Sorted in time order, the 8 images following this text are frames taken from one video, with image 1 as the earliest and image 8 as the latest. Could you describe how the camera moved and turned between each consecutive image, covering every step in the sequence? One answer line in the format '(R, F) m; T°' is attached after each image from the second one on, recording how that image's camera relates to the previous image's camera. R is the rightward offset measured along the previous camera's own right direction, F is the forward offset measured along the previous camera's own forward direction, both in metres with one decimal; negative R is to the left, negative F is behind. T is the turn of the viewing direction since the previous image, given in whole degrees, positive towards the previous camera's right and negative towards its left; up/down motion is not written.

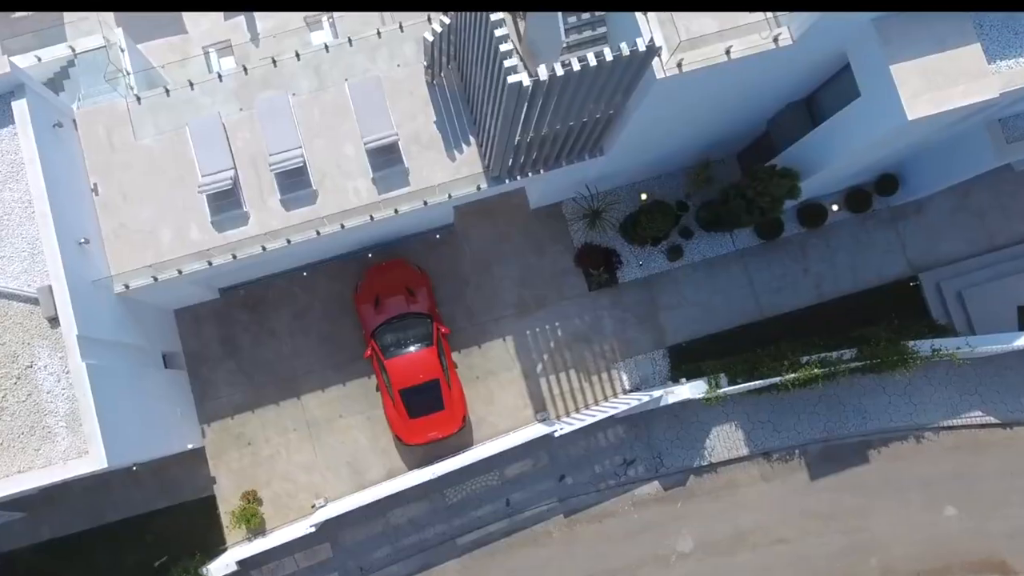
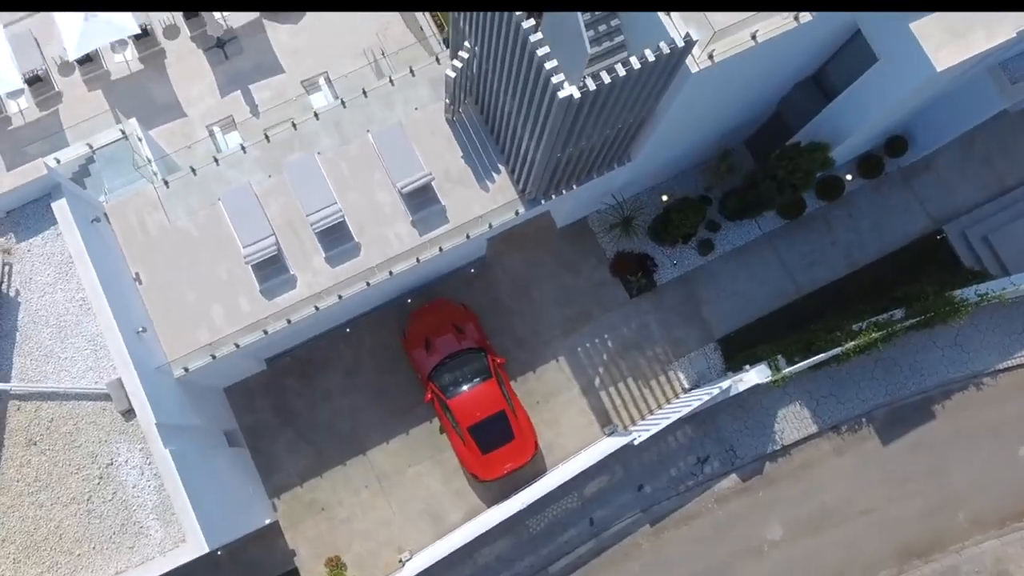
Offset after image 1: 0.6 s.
(-1.3, 0.0) m; +2°
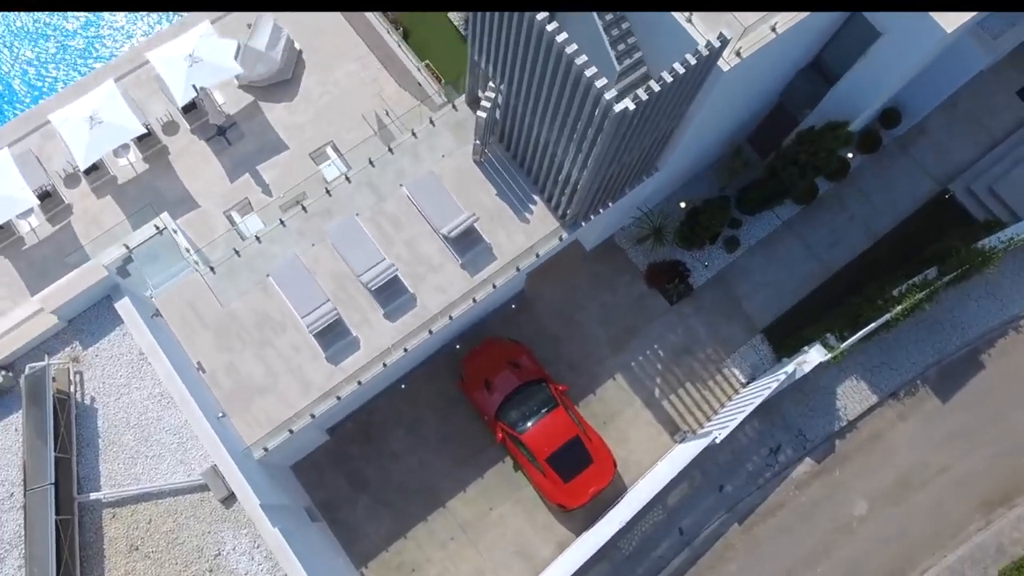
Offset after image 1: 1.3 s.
(-1.6, -0.1) m; +3°
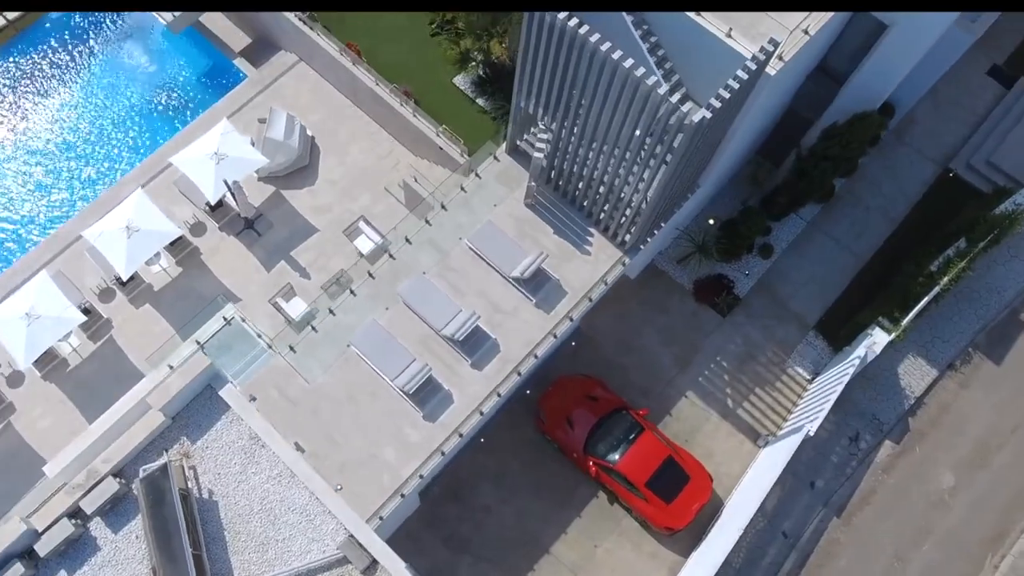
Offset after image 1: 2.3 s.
(-2.1, -0.1) m; +4°
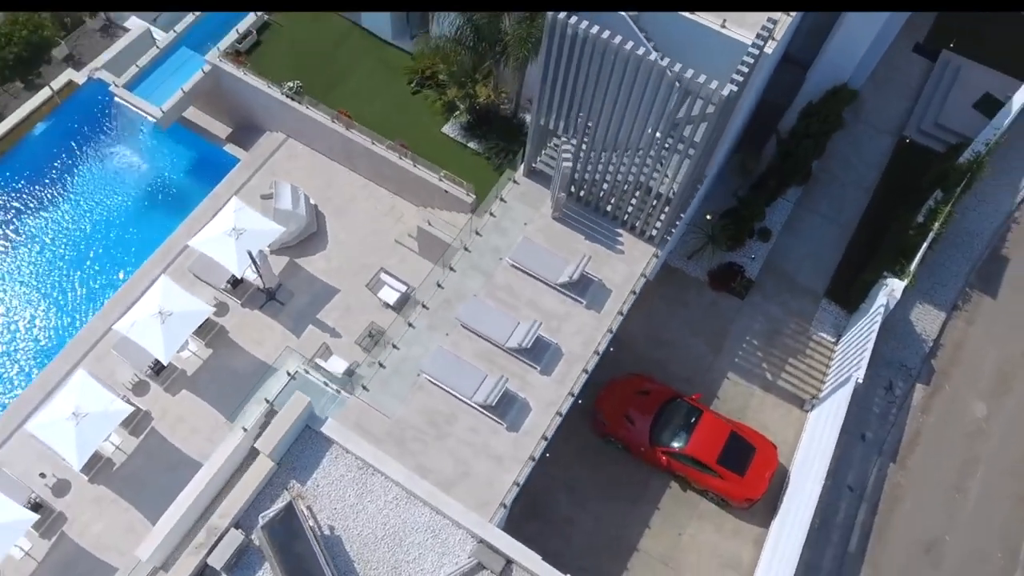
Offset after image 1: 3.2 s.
(-2.2, -0.5) m; +5°
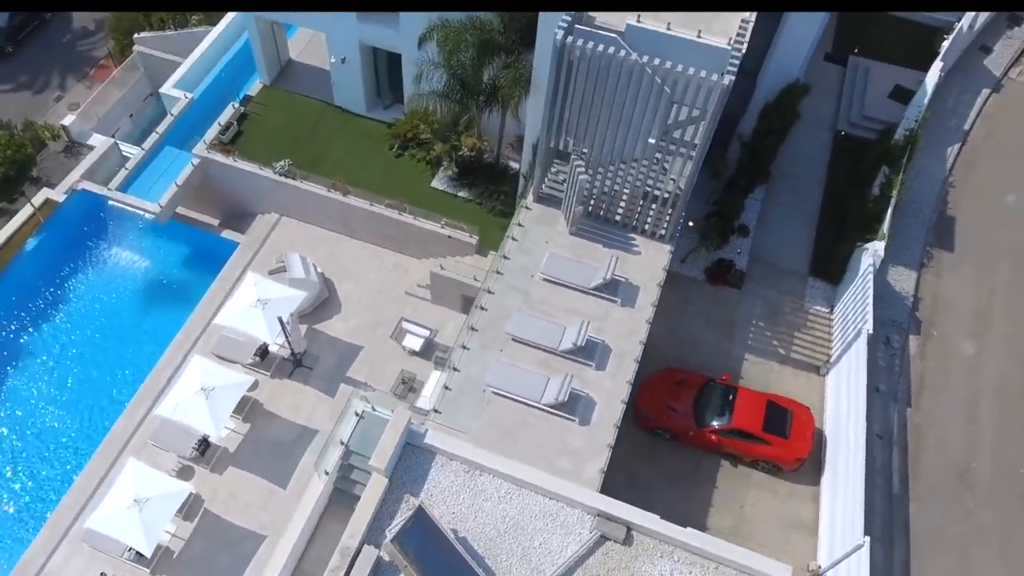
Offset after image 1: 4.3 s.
(-2.4, -0.7) m; +7°
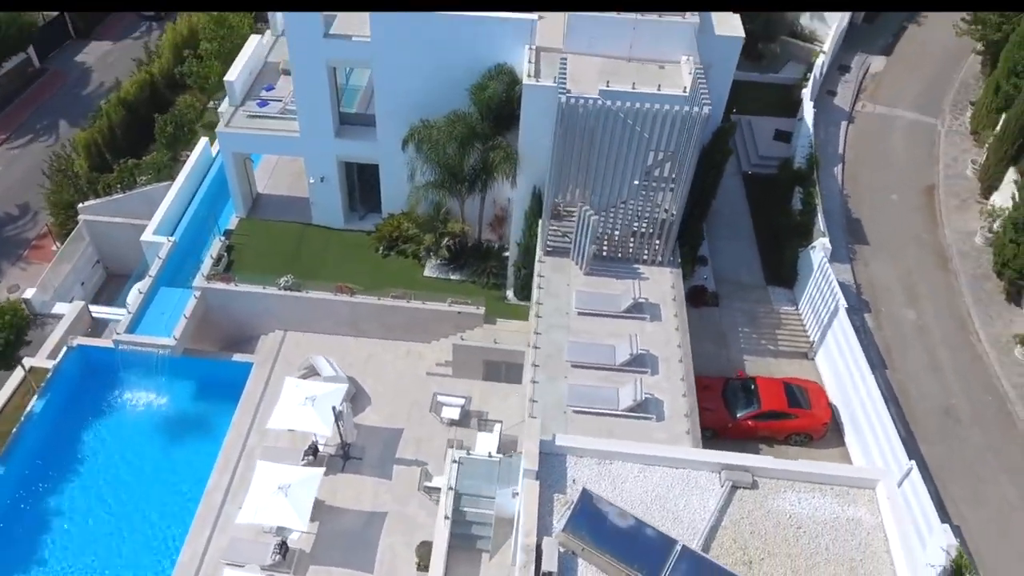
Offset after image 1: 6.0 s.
(-4.0, -1.2) m; +11°
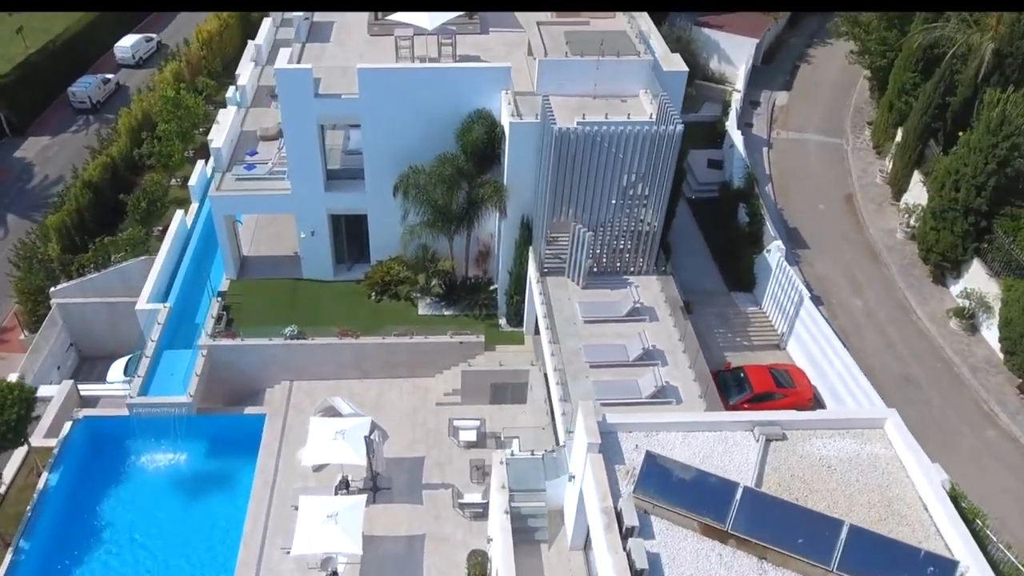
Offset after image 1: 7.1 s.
(-2.5, -1.2) m; +7°
